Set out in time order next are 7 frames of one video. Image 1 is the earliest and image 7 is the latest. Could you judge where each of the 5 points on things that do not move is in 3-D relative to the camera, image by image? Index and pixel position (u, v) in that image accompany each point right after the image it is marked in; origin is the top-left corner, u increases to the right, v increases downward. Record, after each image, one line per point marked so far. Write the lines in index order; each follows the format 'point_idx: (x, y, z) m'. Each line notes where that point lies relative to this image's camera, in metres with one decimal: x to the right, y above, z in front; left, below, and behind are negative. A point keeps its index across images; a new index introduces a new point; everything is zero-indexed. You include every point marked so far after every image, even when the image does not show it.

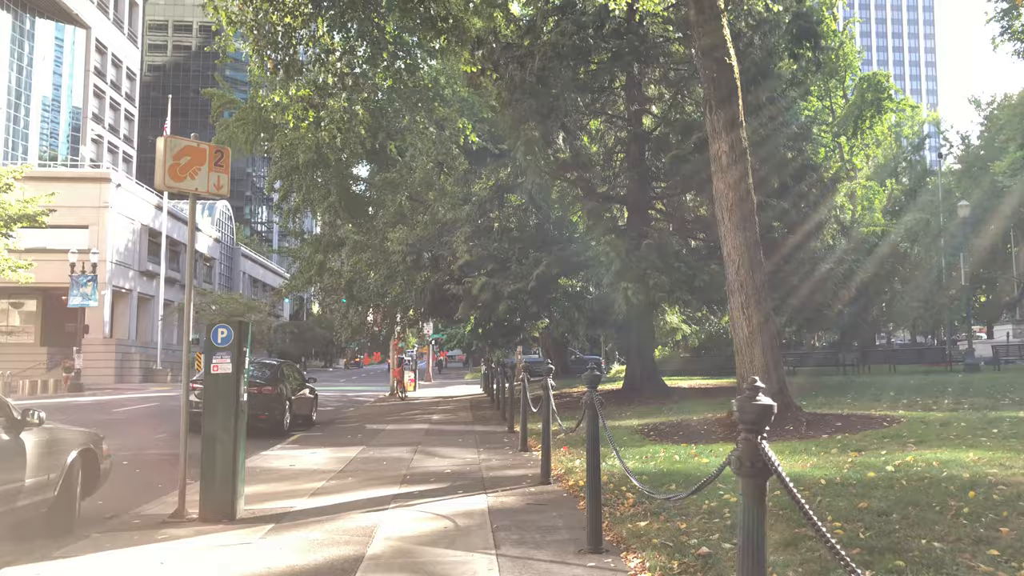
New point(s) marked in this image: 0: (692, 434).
0: (+2.3, -1.9, +9.5) m
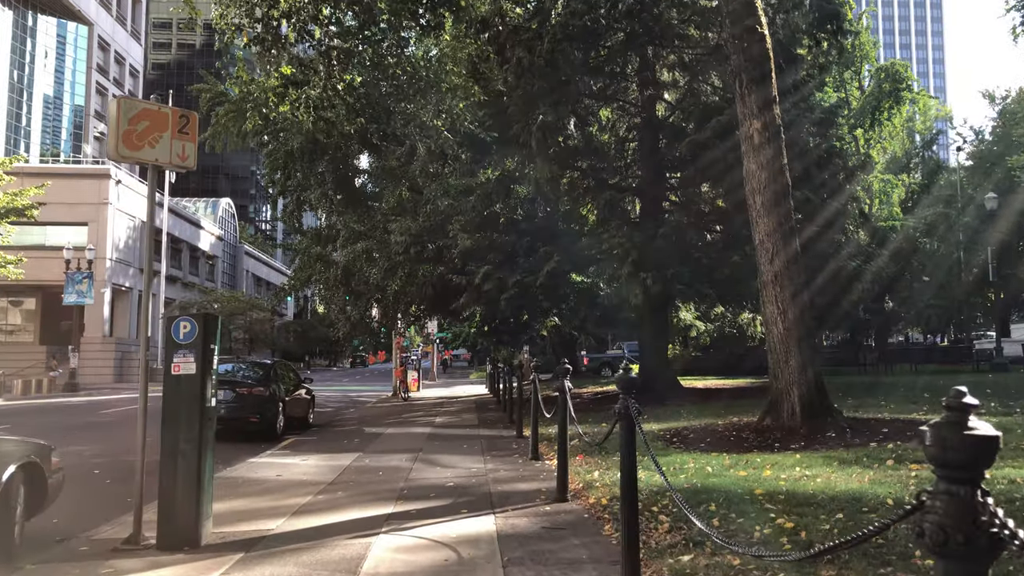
0: (+2.4, -1.8, +8.6) m
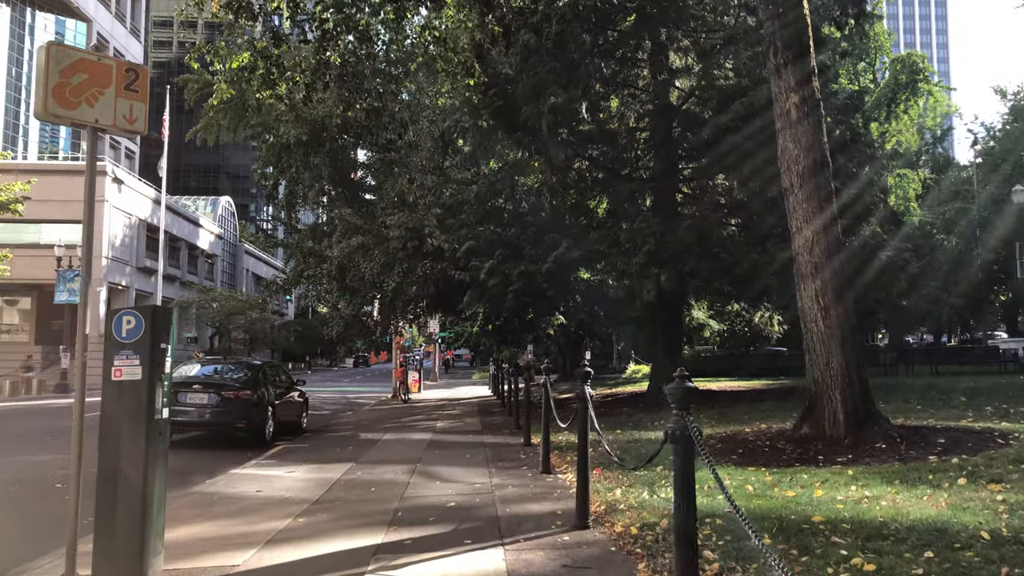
0: (+2.5, -1.7, +7.7) m
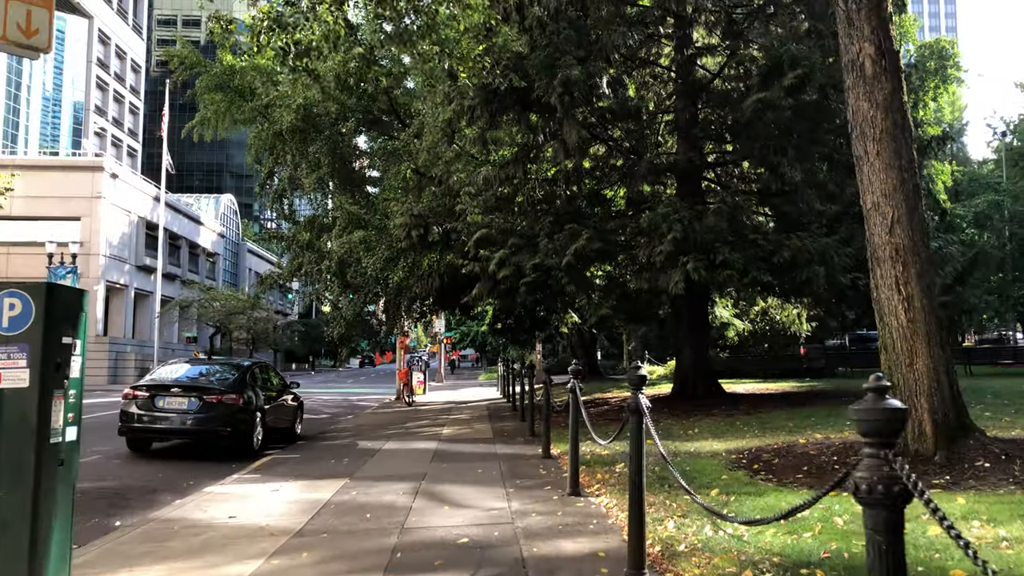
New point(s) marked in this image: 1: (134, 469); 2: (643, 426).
0: (+2.7, -1.6, +6.4) m
1: (-4.8, -2.3, +9.5) m
2: (+0.7, -0.8, +4.2) m
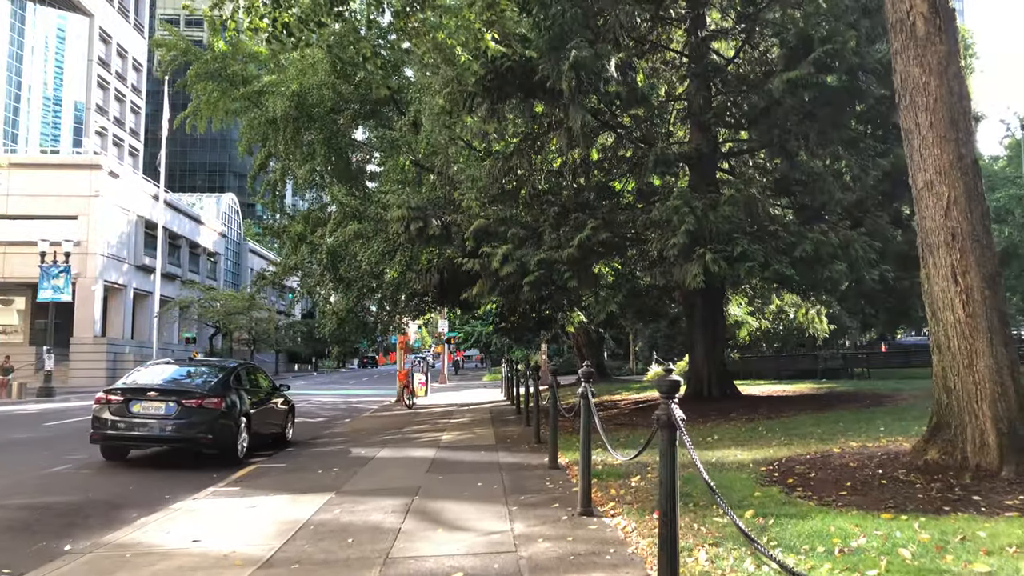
0: (+2.7, -1.5, +5.6) m
1: (-4.8, -2.3, +8.7) m
2: (+0.7, -0.7, +3.4) m
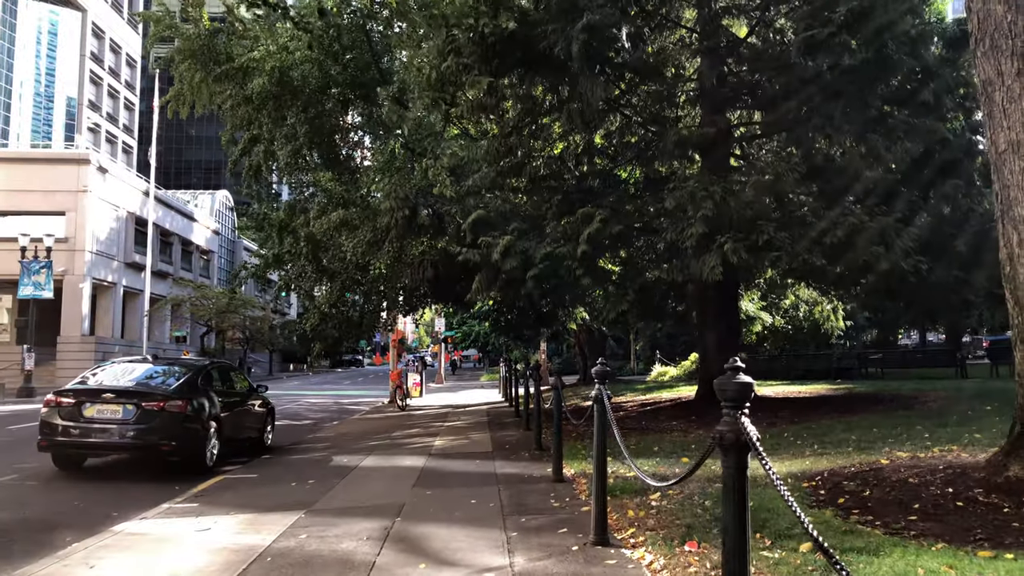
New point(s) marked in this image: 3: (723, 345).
0: (+2.7, -1.4, +4.6) m
1: (-4.8, -2.1, +7.7) m
2: (+0.7, -0.6, +2.5) m
3: (+3.7, -1.0, +13.0) m
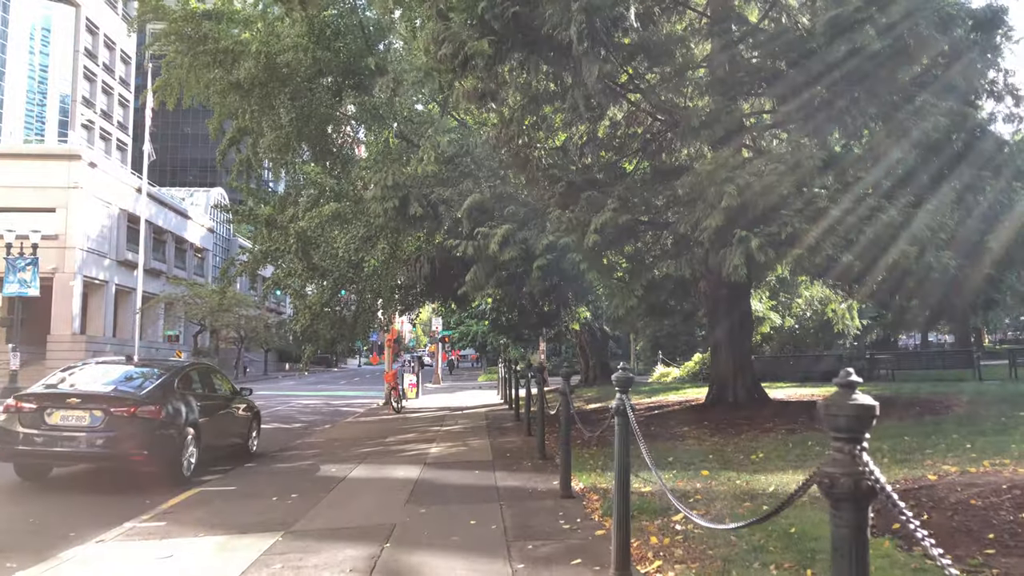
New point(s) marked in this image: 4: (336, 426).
0: (+2.8, -1.4, +4.0) m
1: (-4.8, -2.1, +7.0) m
2: (+0.8, -0.6, +1.8) m
3: (+3.7, -1.0, +12.3) m
4: (-3.5, -2.7, +14.6) m
